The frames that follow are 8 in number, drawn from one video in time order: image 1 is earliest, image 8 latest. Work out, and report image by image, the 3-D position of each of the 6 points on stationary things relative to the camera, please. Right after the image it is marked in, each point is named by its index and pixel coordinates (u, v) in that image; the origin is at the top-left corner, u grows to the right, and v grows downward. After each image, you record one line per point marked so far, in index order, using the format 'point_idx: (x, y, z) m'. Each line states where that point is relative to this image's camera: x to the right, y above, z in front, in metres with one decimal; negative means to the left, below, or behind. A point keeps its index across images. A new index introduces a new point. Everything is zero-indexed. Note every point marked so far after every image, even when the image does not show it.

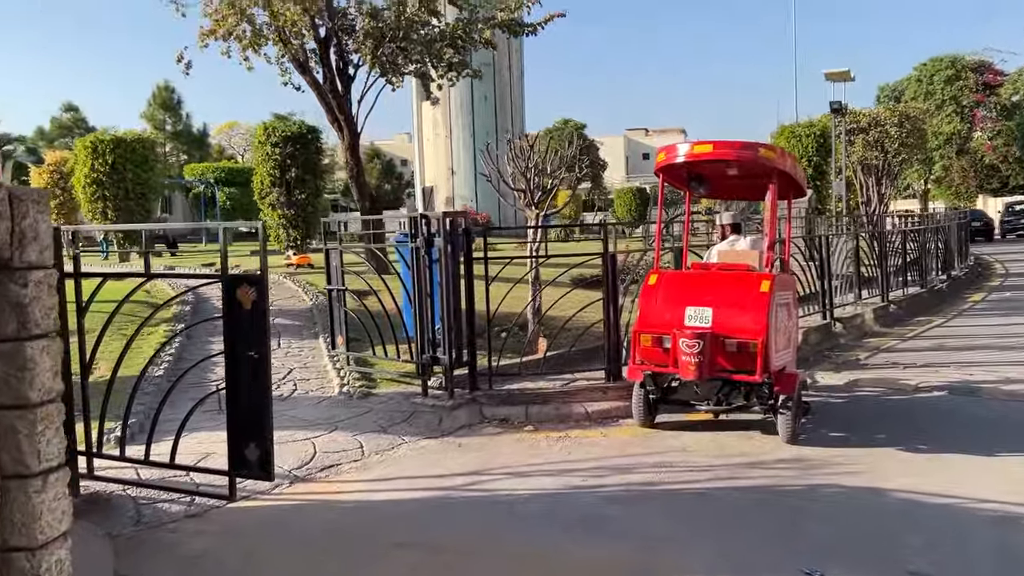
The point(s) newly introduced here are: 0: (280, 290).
0: (-3.4, 0.0, +12.4) m
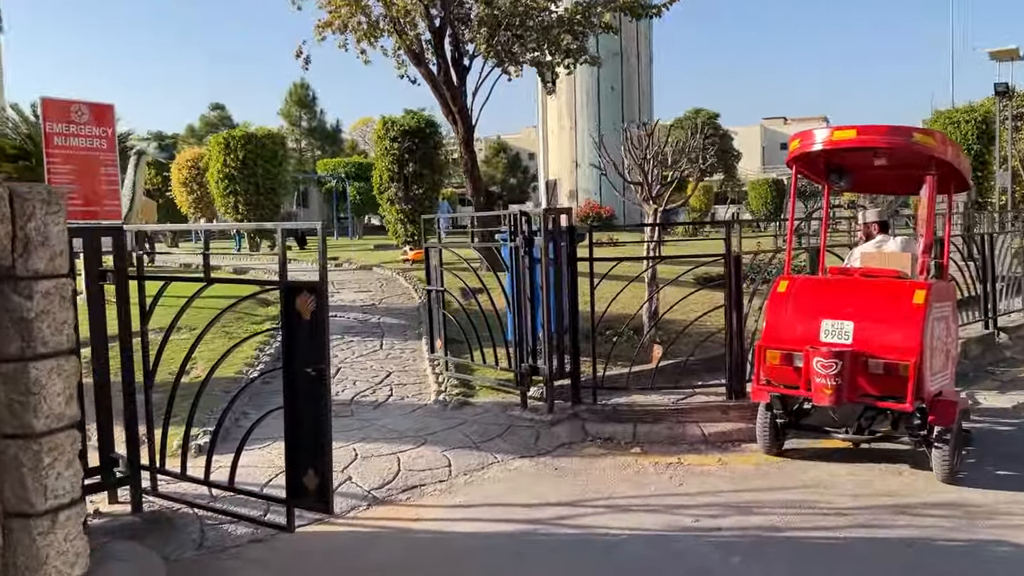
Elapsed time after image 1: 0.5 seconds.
0: (-1.7, 0.0, +12.1) m
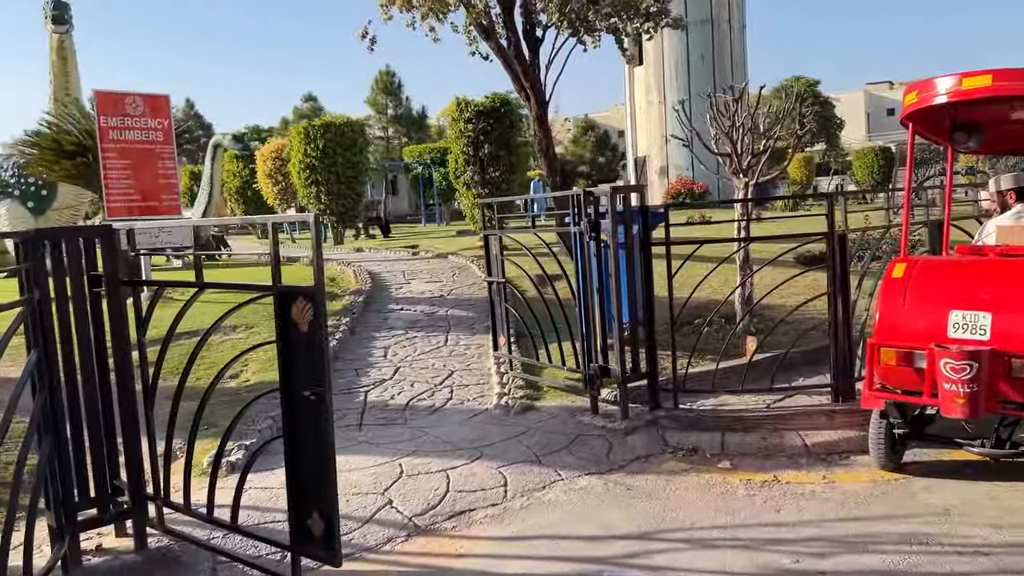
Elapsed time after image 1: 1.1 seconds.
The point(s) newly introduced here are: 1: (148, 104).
0: (-0.7, +0.2, +11.5) m
1: (-4.0, +2.0, +9.2) m
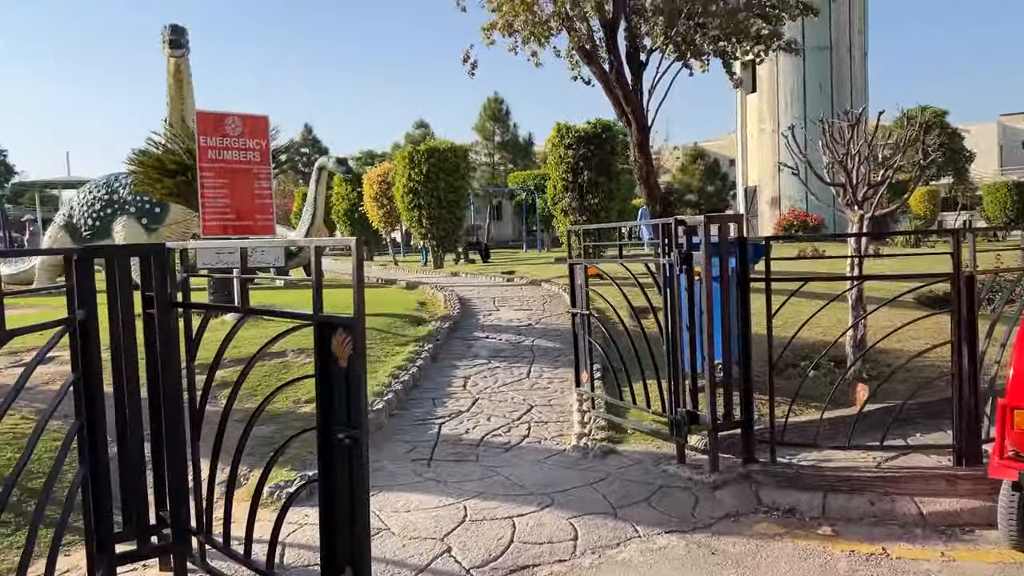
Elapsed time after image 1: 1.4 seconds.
0: (+0.6, -0.2, +11.1) m
1: (-2.9, +1.8, +9.4) m
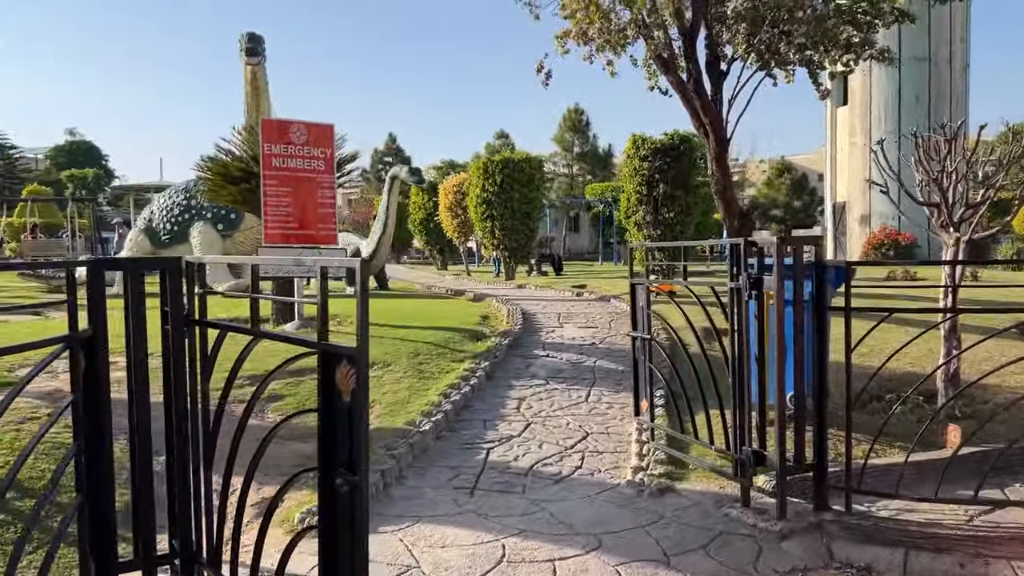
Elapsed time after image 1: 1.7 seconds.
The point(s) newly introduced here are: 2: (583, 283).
0: (+1.4, -0.5, +10.7) m
1: (-2.2, +1.7, +9.3) m
2: (+1.5, +0.1, +18.5) m
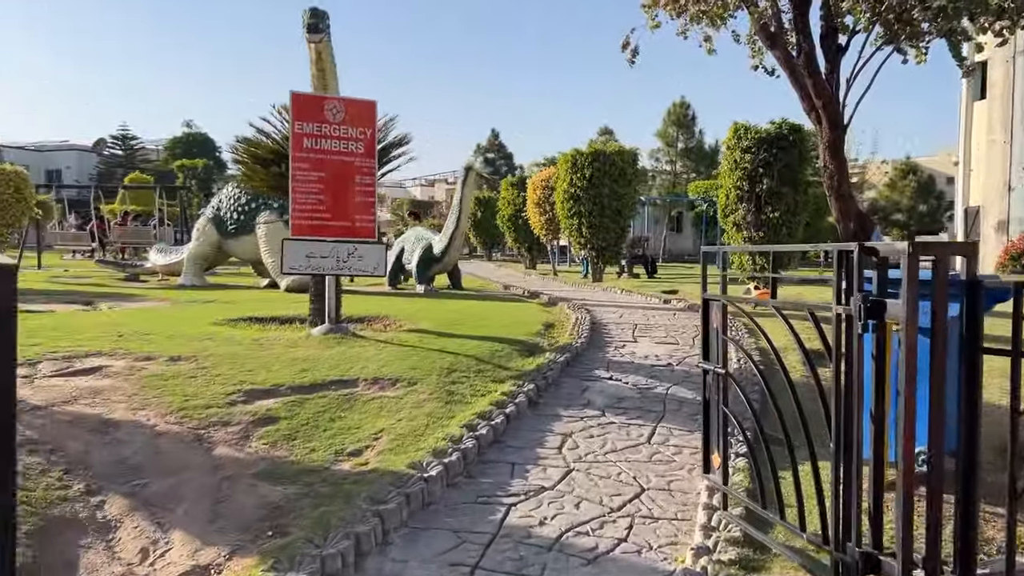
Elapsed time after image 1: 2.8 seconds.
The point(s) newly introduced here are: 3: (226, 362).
0: (+2.1, -0.6, +9.1) m
1: (-1.6, +1.7, +8.1) m
2: (+3.2, 0.0, +16.8) m
3: (-2.4, -0.6, +7.1) m
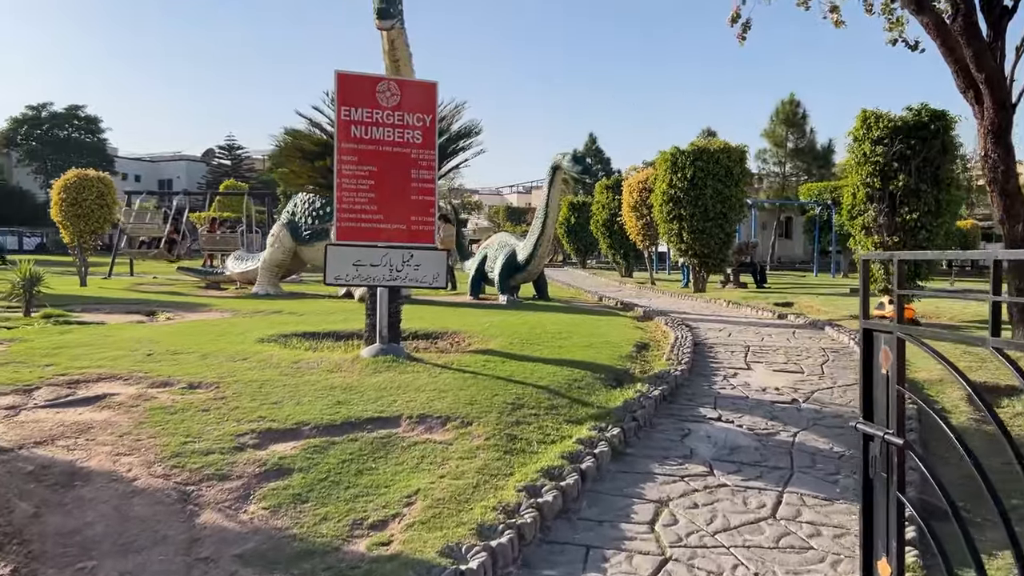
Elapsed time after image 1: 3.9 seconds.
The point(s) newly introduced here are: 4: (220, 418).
0: (+2.9, -0.7, +7.4) m
1: (-0.9, +1.6, +6.9) m
2: (+4.9, -0.2, +15.0) m
3: (-1.8, -0.7, +5.9) m
4: (-1.8, -0.8, +5.3) m
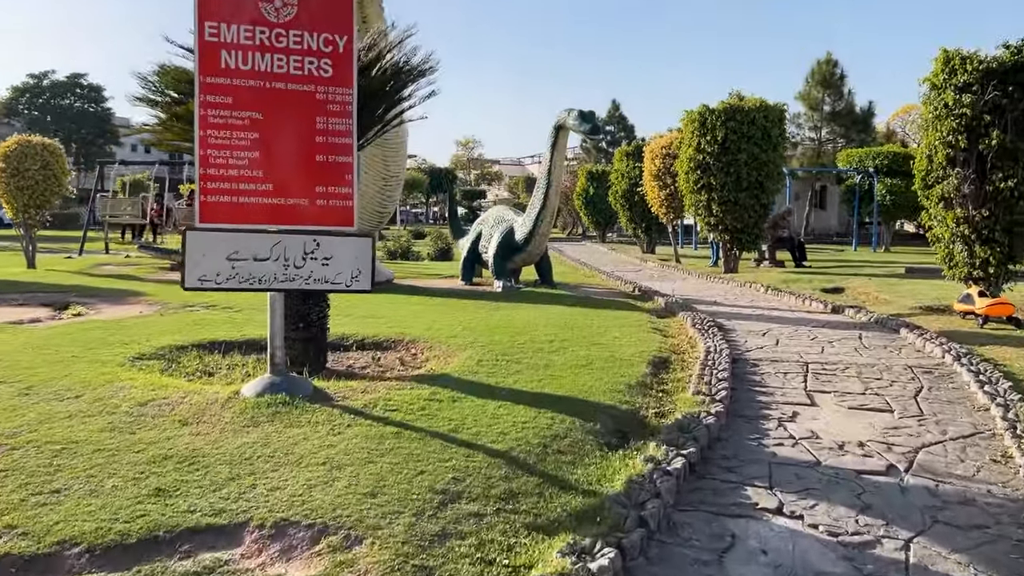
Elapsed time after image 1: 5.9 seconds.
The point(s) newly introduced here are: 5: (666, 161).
0: (+2.6, -0.7, +5.1) m
1: (-1.1, +1.6, +4.6) m
2: (+4.9, +0.1, +12.6) m
3: (-2.1, -0.8, +3.8) m
4: (-2.1, -0.9, +3.2) m
5: (+3.4, +2.8, +18.7) m
